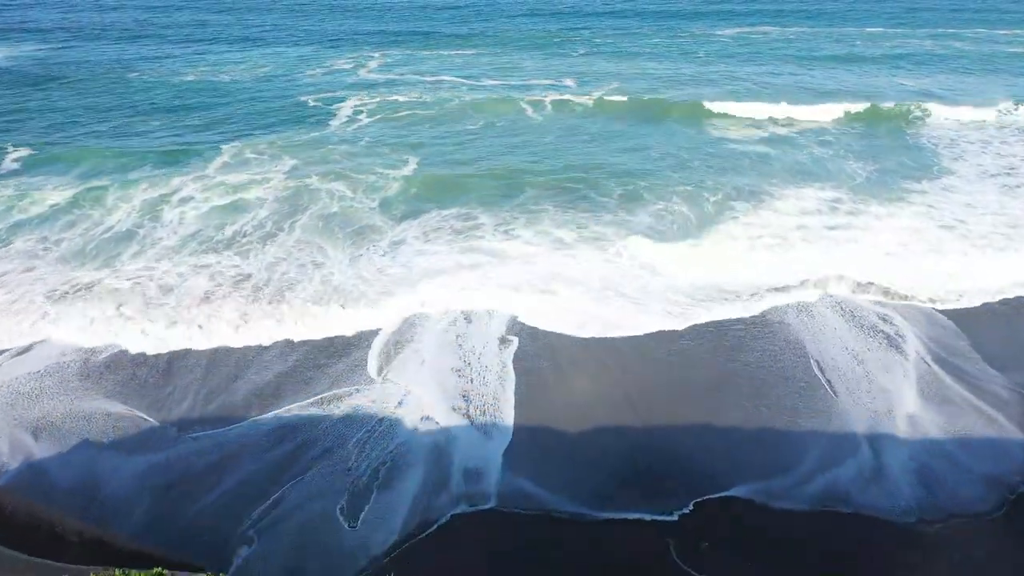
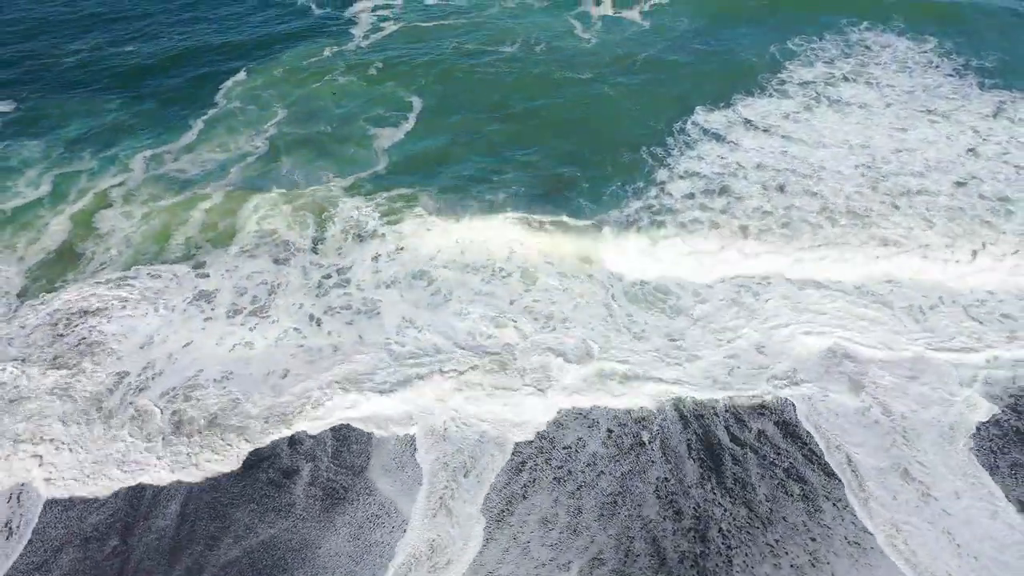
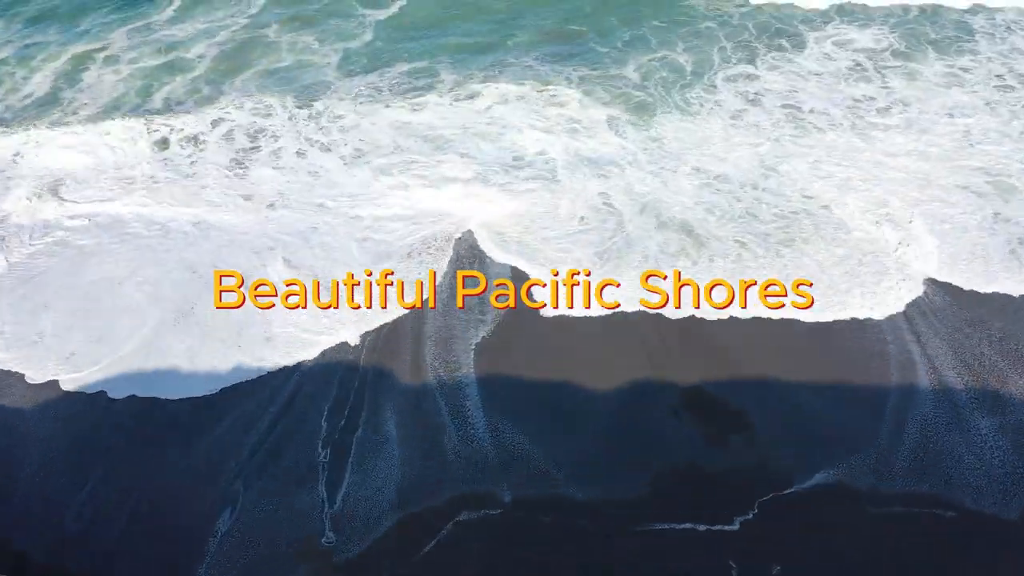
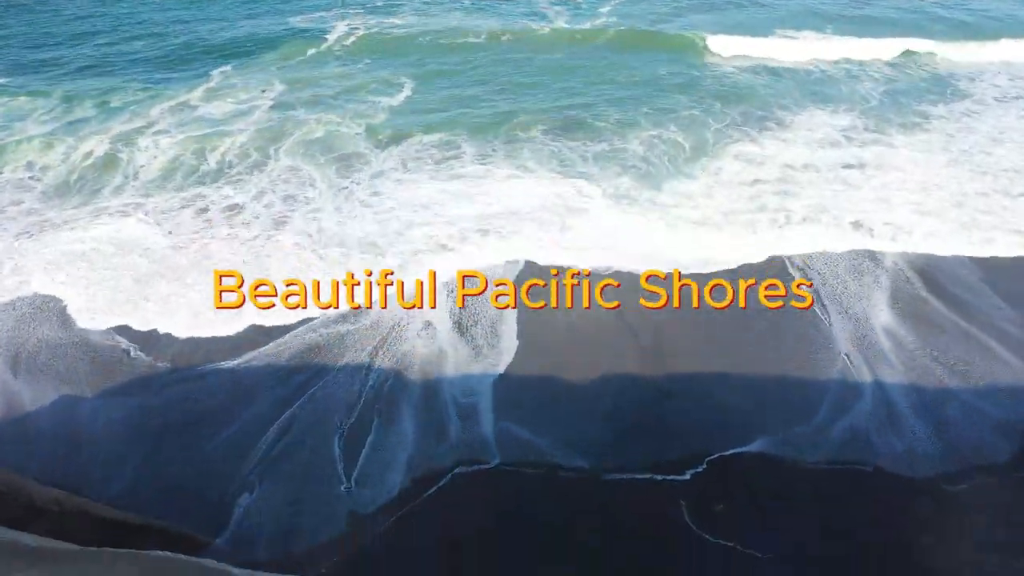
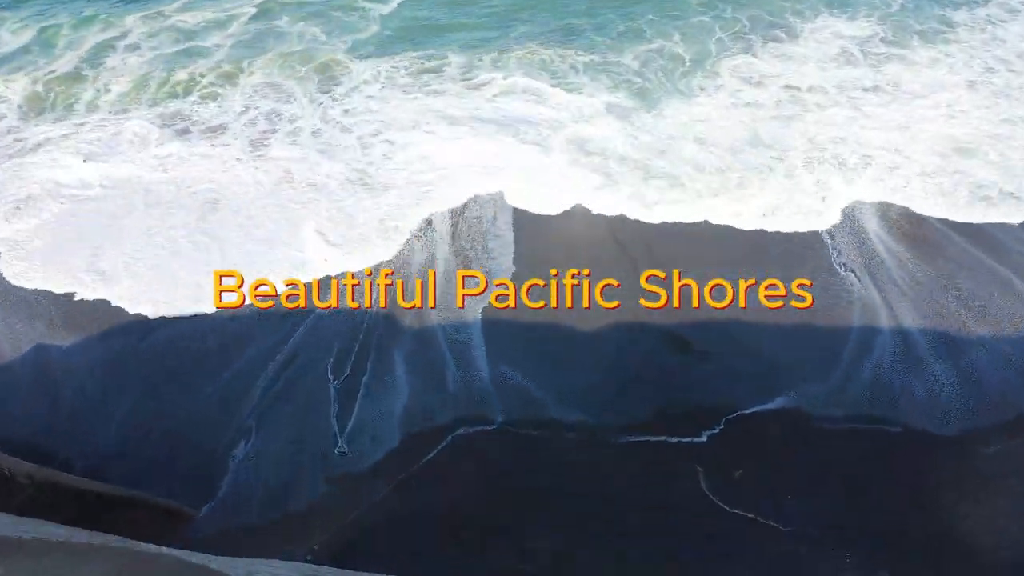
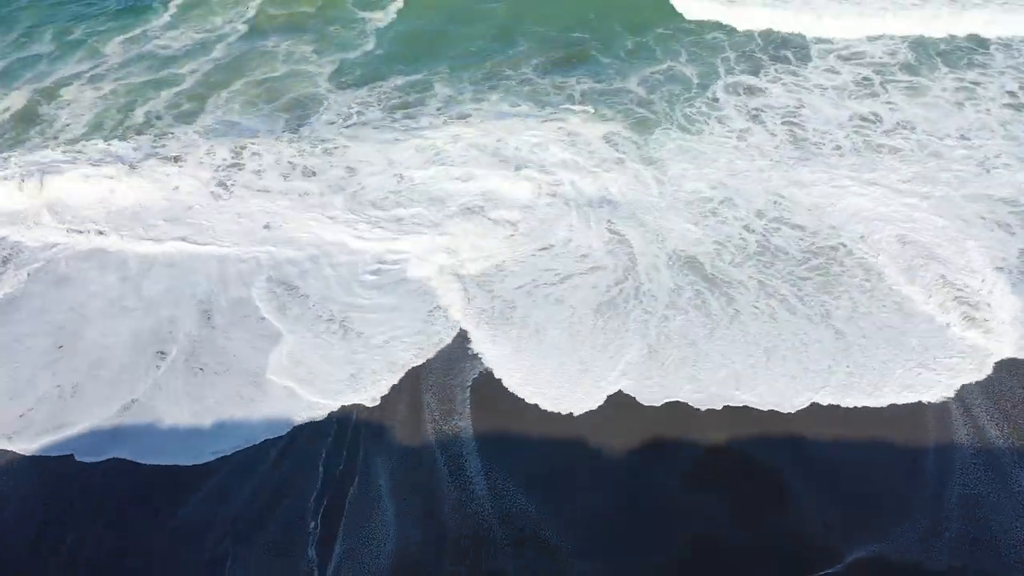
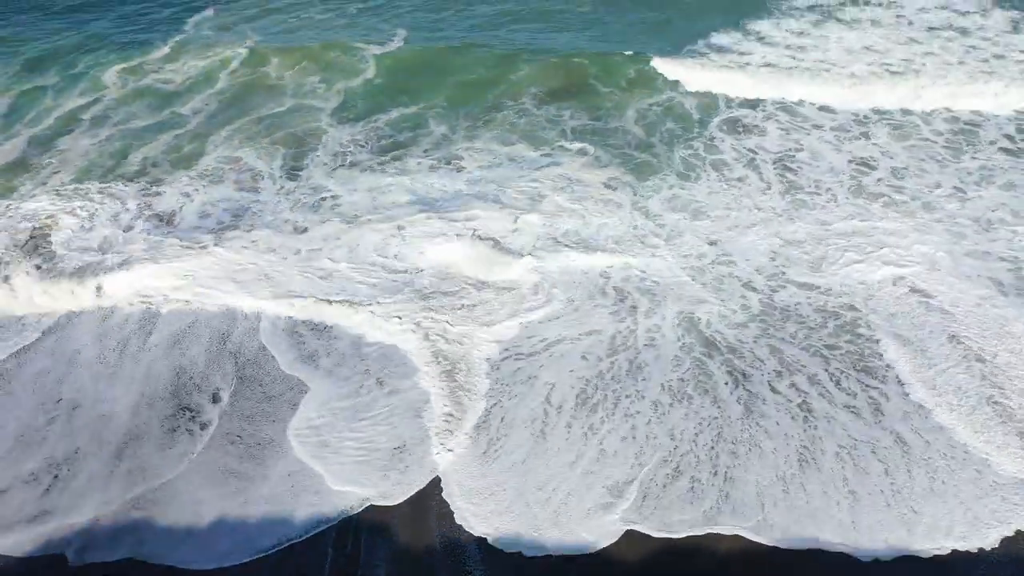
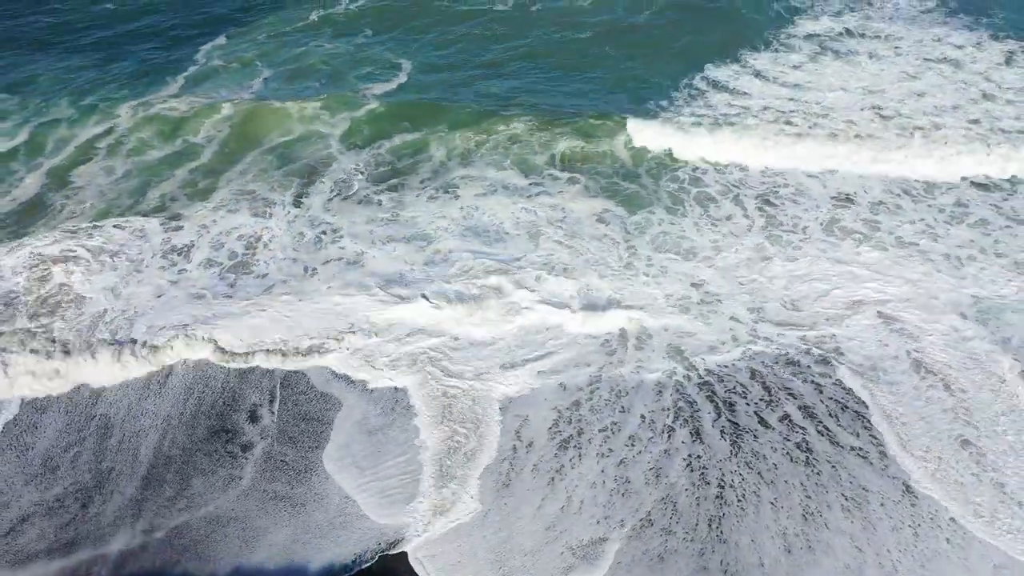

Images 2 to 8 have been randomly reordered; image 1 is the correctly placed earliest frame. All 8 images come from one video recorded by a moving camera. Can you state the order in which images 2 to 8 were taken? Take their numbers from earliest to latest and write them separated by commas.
4, 5, 3, 6, 7, 8, 2
